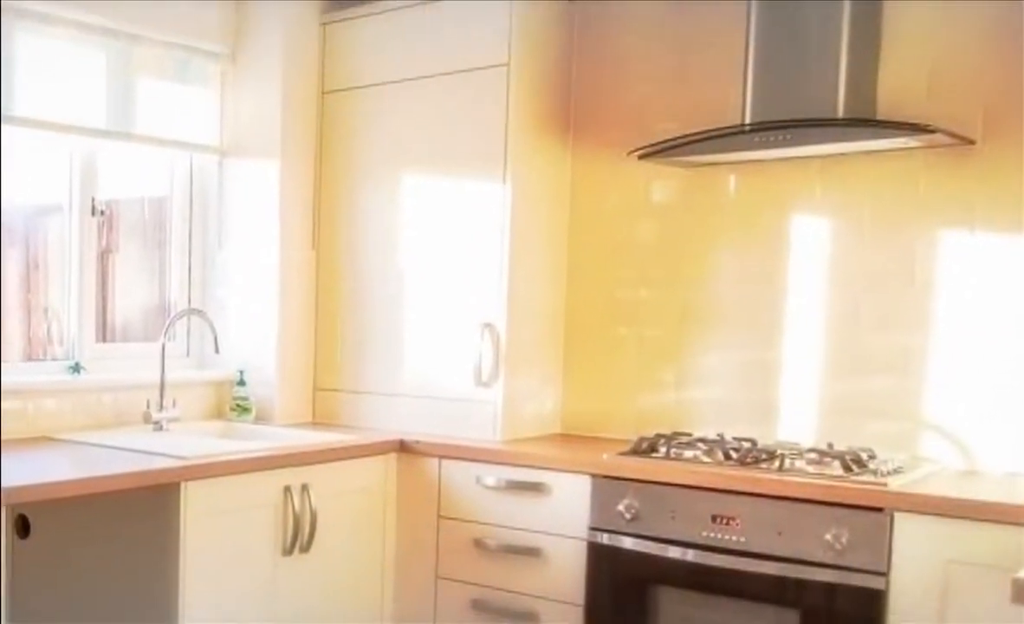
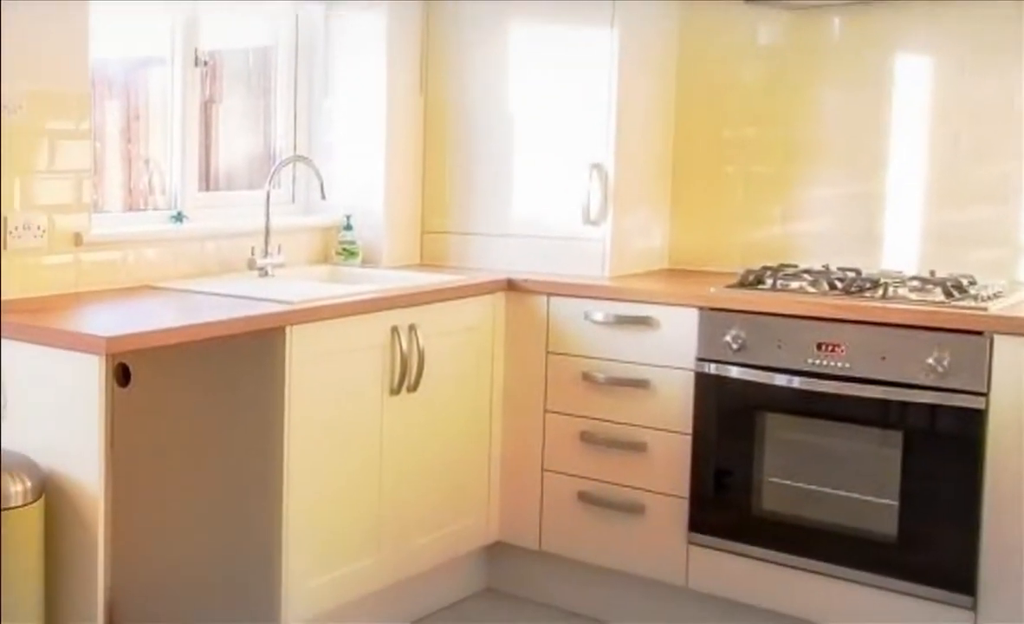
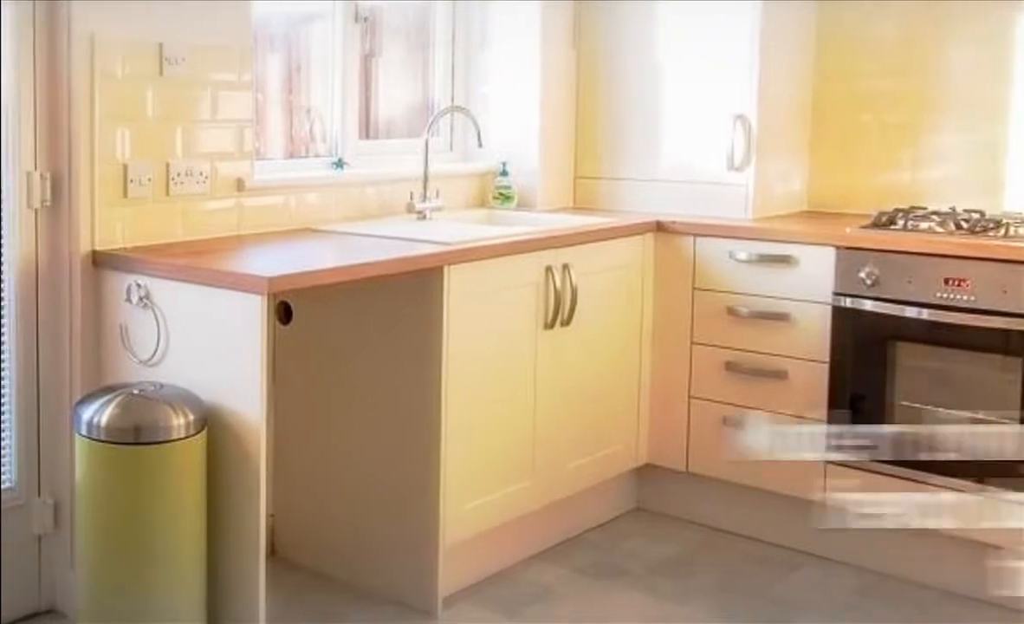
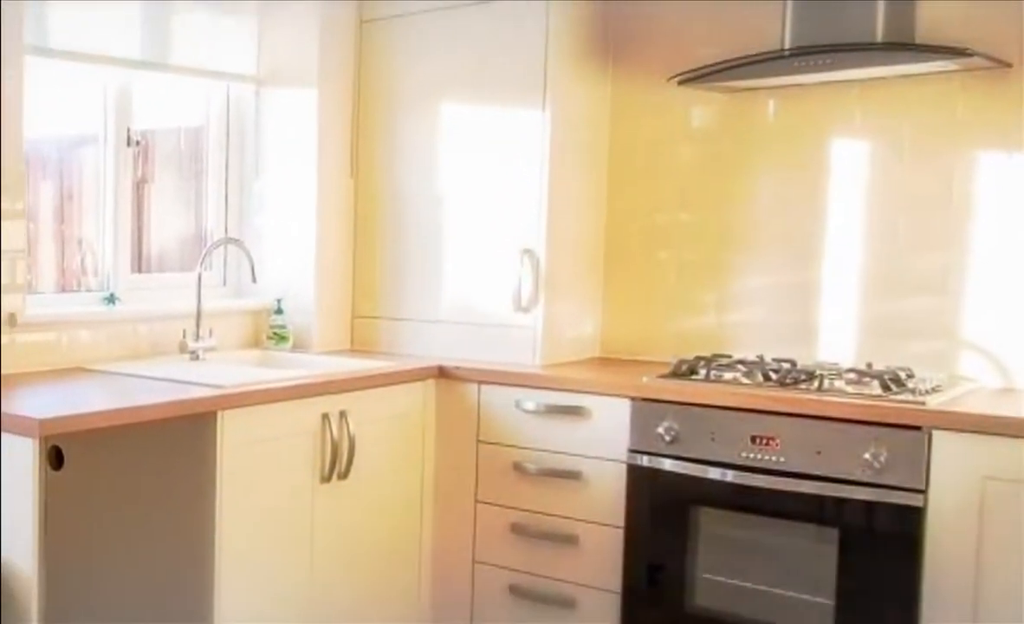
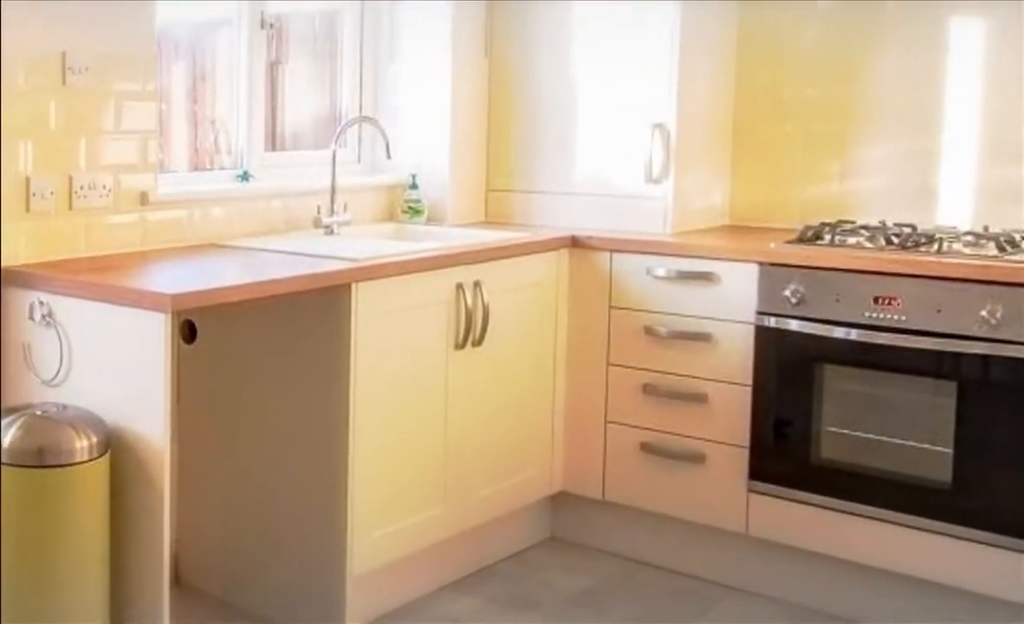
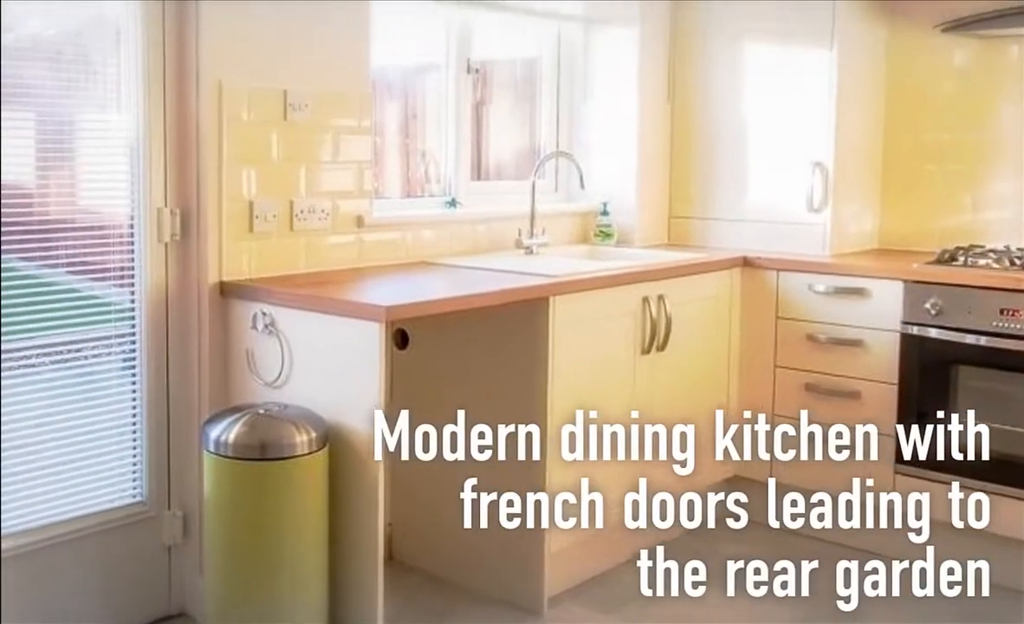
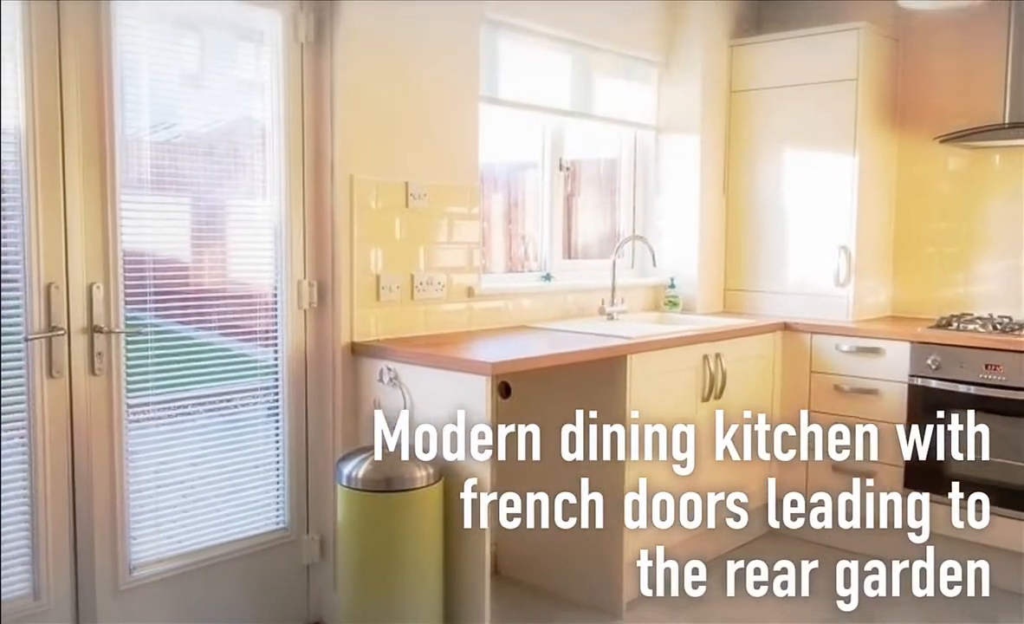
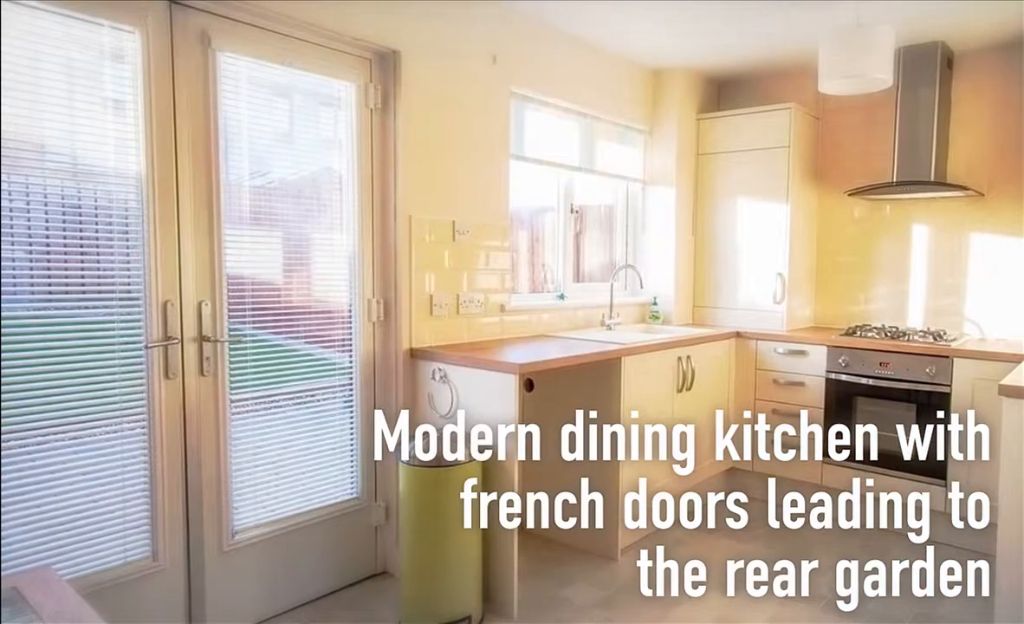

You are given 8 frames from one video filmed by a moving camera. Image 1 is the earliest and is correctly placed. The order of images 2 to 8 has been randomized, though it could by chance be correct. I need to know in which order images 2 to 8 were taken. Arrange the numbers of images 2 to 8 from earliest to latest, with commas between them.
4, 2, 5, 3, 6, 7, 8
